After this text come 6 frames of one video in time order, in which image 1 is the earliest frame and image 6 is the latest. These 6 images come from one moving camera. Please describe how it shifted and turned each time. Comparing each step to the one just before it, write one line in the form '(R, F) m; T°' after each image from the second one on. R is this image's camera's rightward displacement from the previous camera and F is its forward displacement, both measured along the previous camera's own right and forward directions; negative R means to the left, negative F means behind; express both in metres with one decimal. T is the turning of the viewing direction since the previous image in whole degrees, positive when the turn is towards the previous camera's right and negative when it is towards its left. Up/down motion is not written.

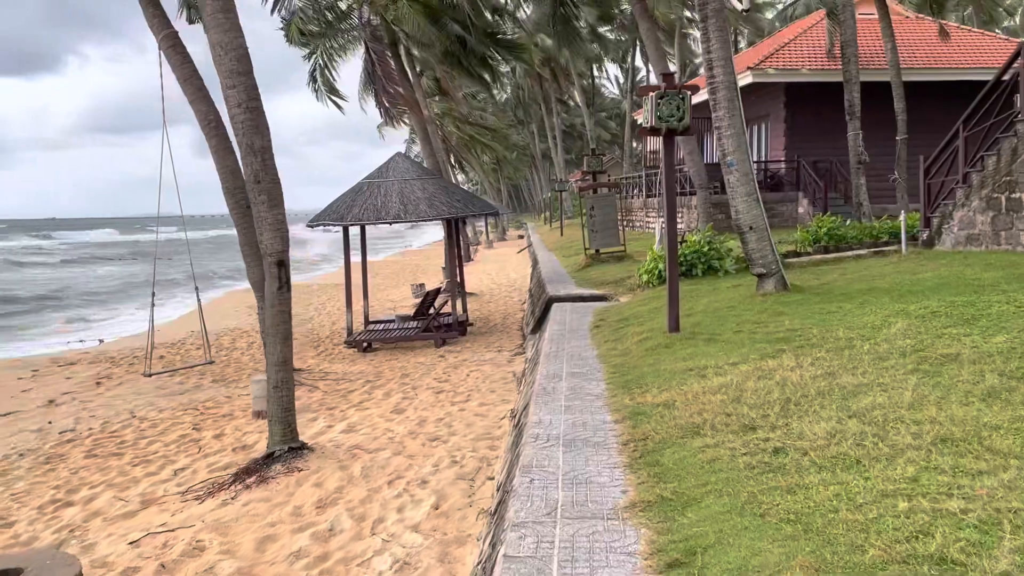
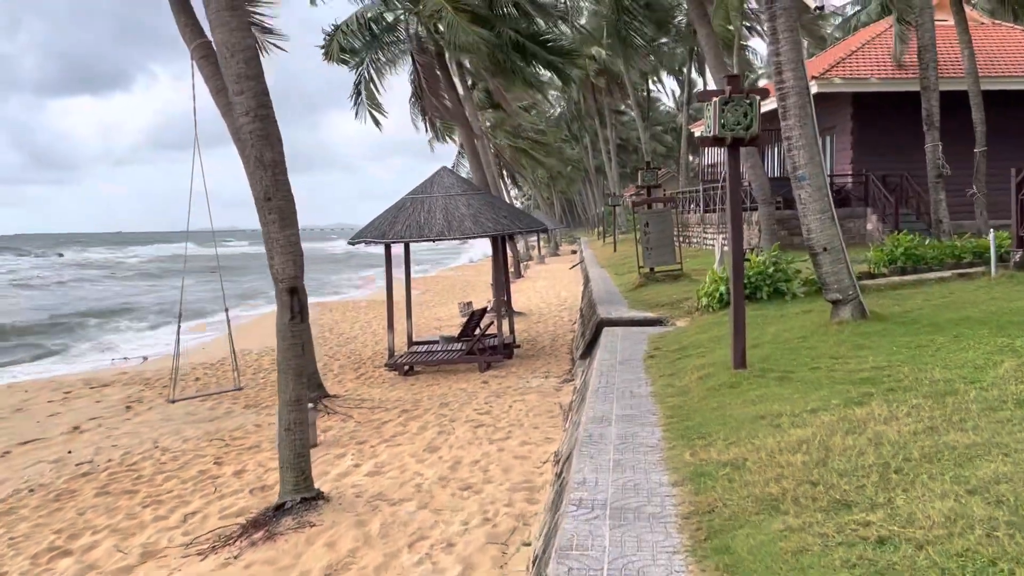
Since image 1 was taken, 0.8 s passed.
(+0.1, +0.6) m; -4°
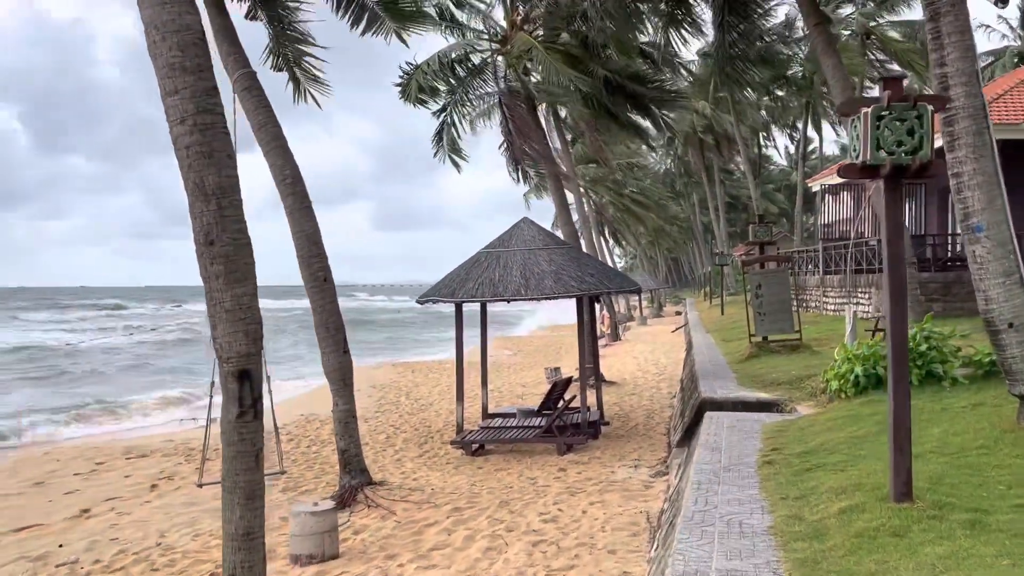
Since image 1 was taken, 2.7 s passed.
(+0.2, +1.4) m; -7°
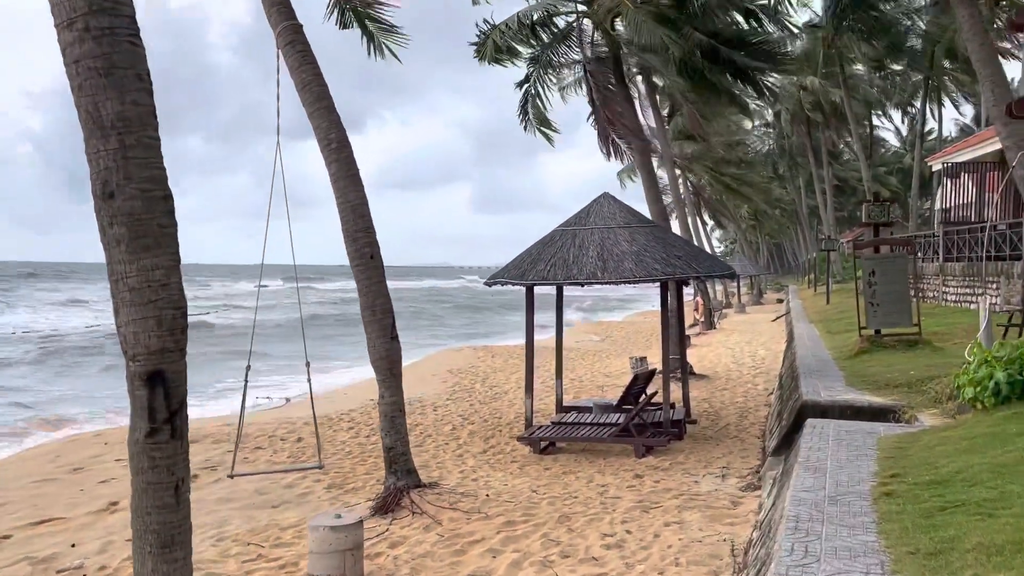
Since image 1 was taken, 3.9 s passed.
(+0.2, +0.9) m; -6°
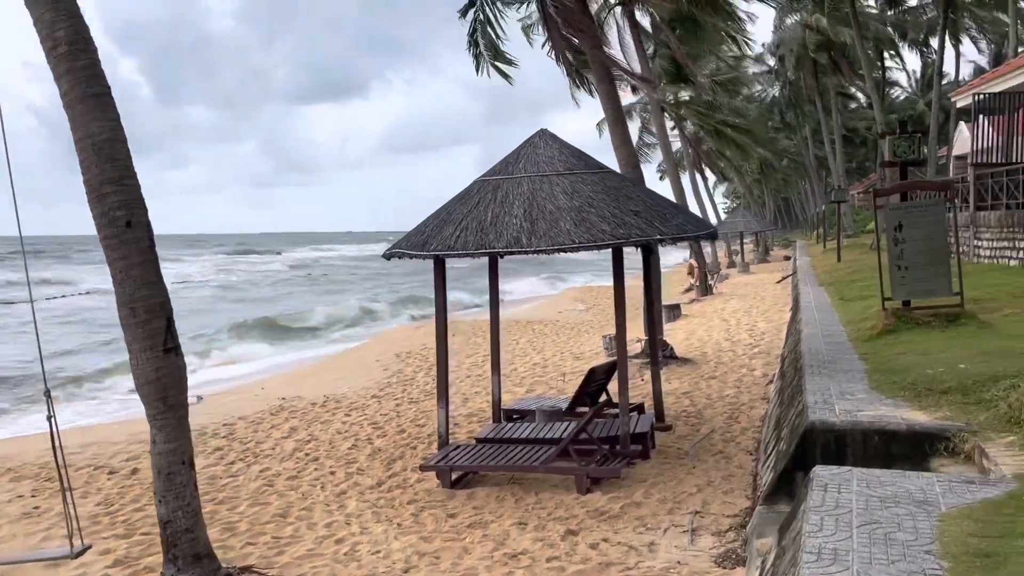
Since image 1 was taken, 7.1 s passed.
(+0.8, +2.4) m; -1°
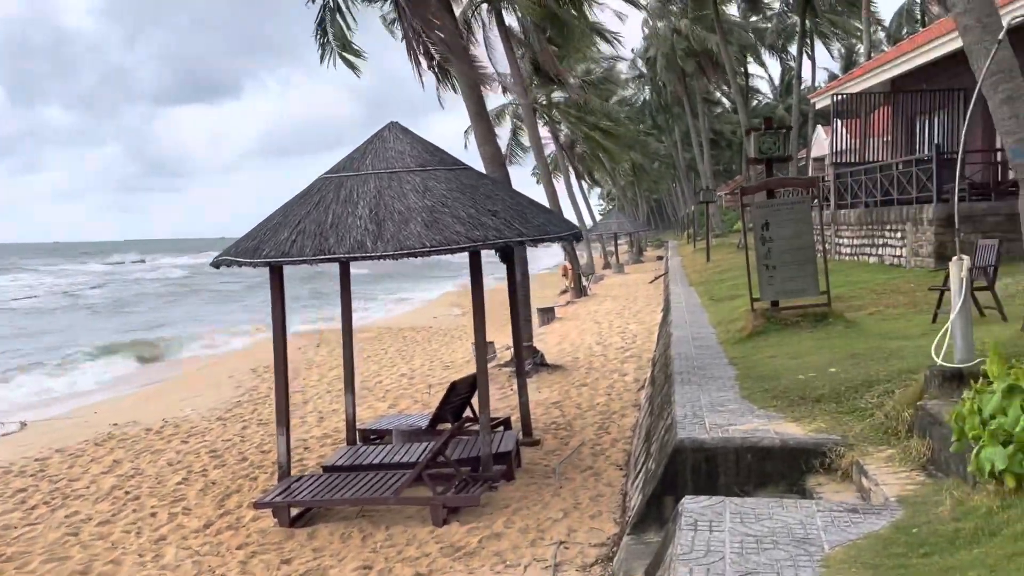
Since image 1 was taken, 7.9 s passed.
(+0.2, +0.6) m; +8°
